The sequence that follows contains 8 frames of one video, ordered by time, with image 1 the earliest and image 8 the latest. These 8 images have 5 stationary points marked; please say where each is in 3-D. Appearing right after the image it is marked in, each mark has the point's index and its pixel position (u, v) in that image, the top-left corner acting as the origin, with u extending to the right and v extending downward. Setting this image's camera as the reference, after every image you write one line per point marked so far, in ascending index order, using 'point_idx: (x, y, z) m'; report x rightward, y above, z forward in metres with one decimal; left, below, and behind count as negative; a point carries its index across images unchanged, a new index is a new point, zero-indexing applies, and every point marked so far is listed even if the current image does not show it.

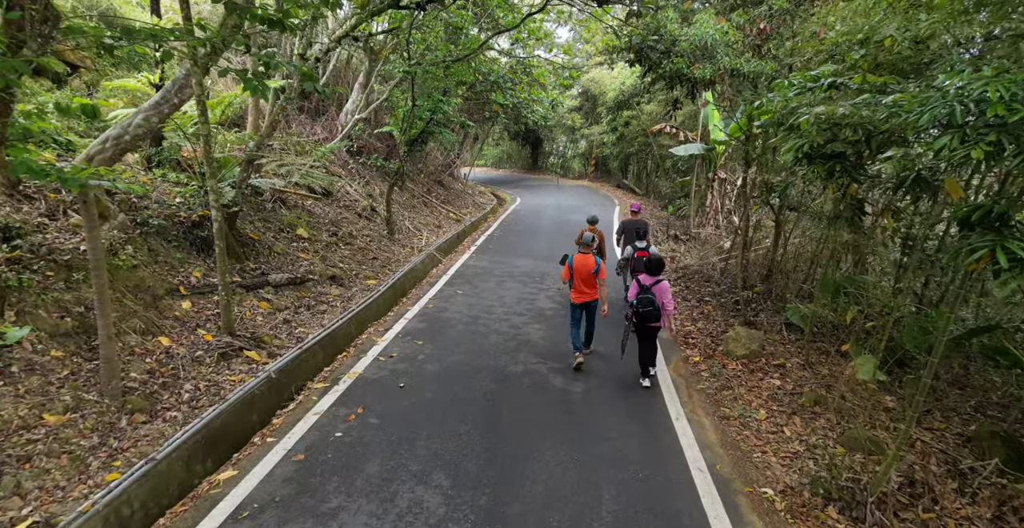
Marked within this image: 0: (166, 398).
0: (-2.7, -1.0, +5.0) m
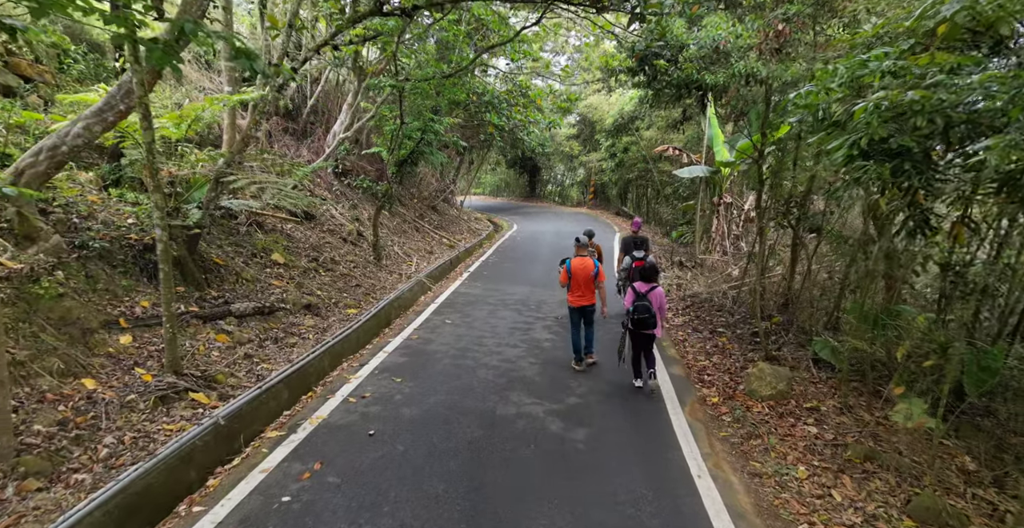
0: (-2.8, -1.2, +4.2) m
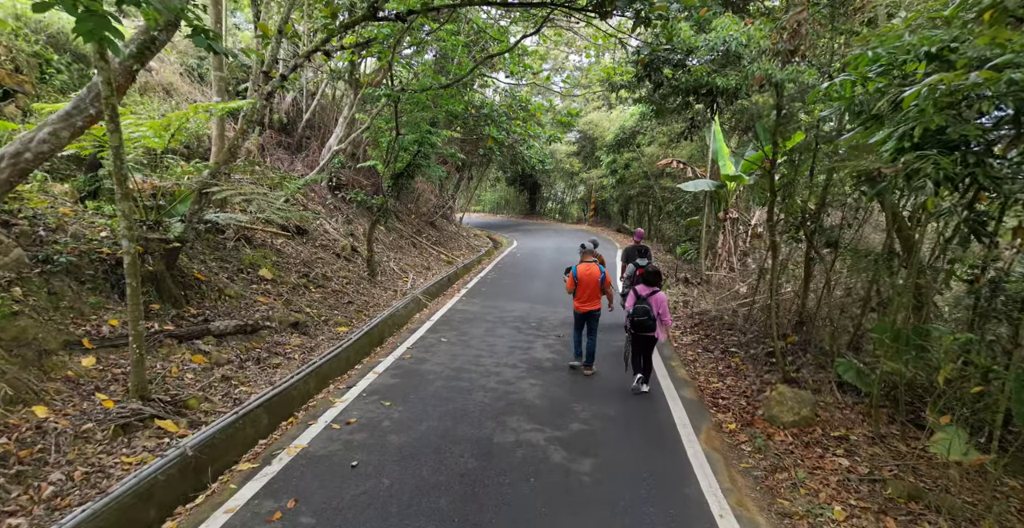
0: (-2.8, -1.3, +3.7) m
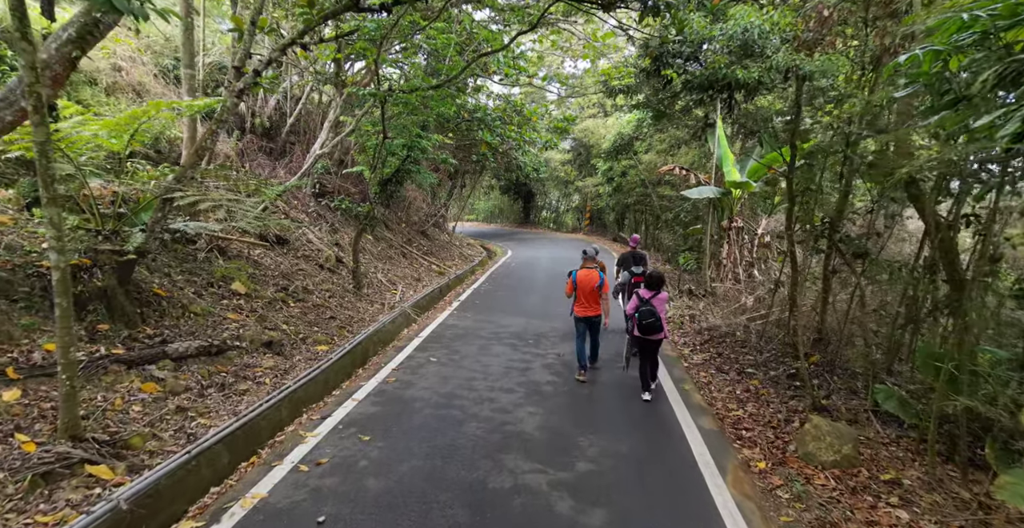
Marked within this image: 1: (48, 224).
0: (-2.8, -1.4, +3.0) m
1: (-3.0, +0.3, +4.3) m
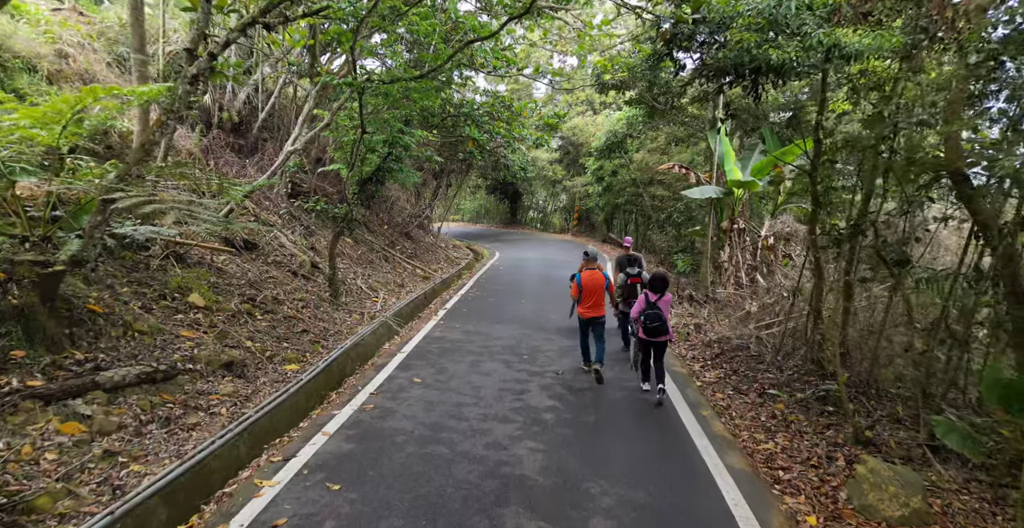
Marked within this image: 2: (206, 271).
0: (-2.8, -1.5, +2.1) m
1: (-3.0, +0.2, +3.4) m
2: (-3.8, -0.1, +8.2) m
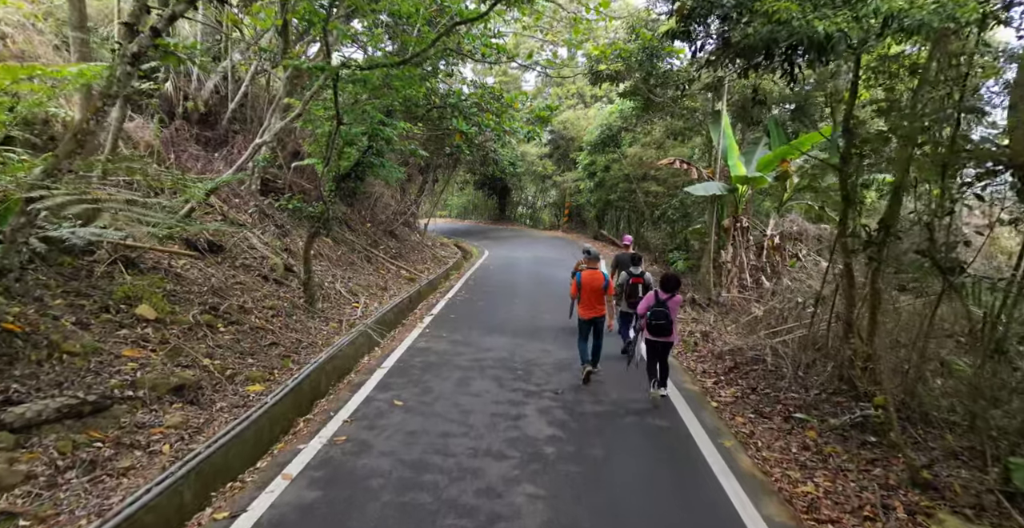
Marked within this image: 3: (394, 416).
0: (-2.7, -1.6, +1.2) m
1: (-3.0, +0.1, +2.6) m
2: (-3.9, -0.1, +7.3) m
3: (-1.0, -1.3, +5.7) m
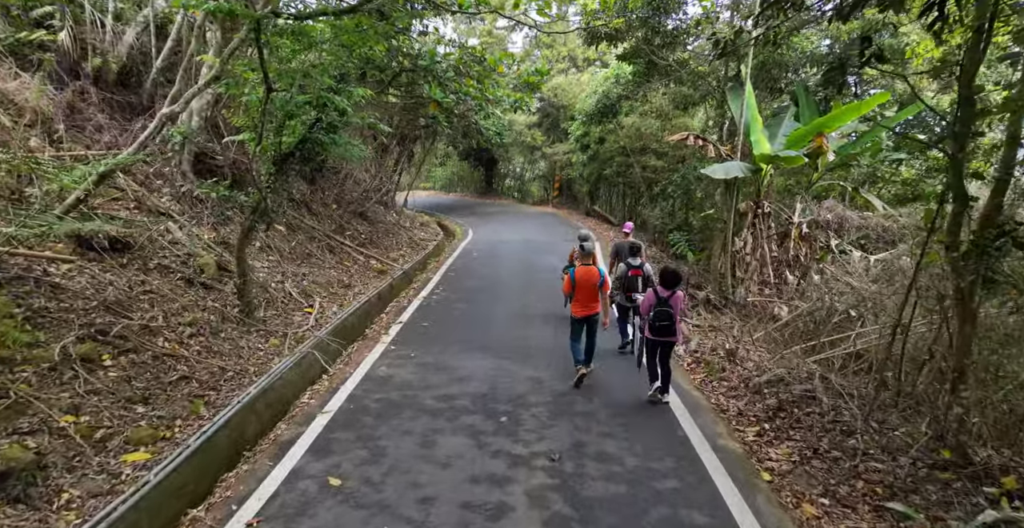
0: (-2.8, -2.0, -0.5) m
1: (-3.1, -0.2, +0.8) m
2: (-4.1, -0.2, +5.5) m
3: (-1.2, -1.5, +4.0) m
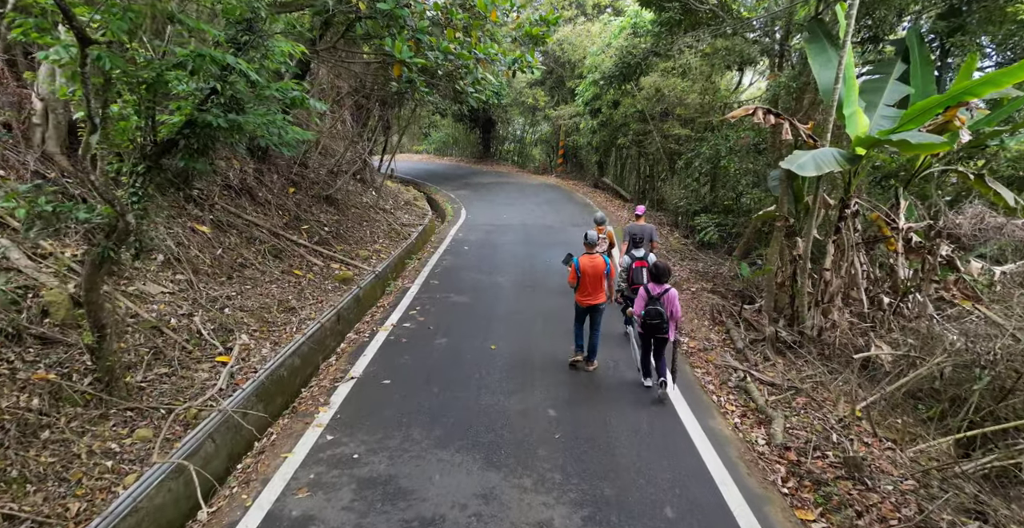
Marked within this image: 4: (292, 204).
0: (-2.8, -2.8, -3.0) m
1: (-3.1, -1.0, -1.9) m
2: (-4.1, -0.7, +2.9) m
3: (-1.2, -2.1, +1.4) m
4: (-3.6, +1.0, +10.9) m
